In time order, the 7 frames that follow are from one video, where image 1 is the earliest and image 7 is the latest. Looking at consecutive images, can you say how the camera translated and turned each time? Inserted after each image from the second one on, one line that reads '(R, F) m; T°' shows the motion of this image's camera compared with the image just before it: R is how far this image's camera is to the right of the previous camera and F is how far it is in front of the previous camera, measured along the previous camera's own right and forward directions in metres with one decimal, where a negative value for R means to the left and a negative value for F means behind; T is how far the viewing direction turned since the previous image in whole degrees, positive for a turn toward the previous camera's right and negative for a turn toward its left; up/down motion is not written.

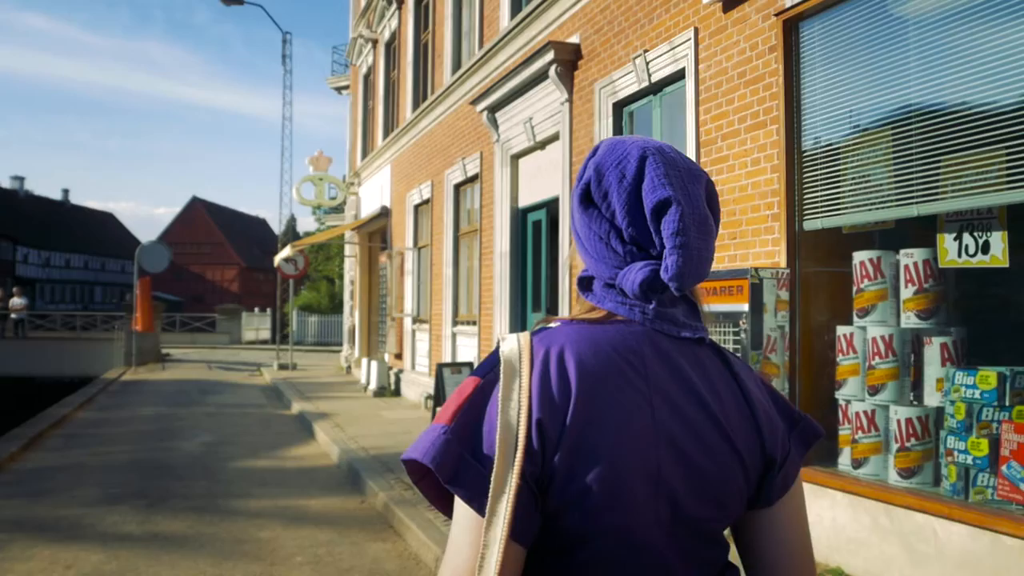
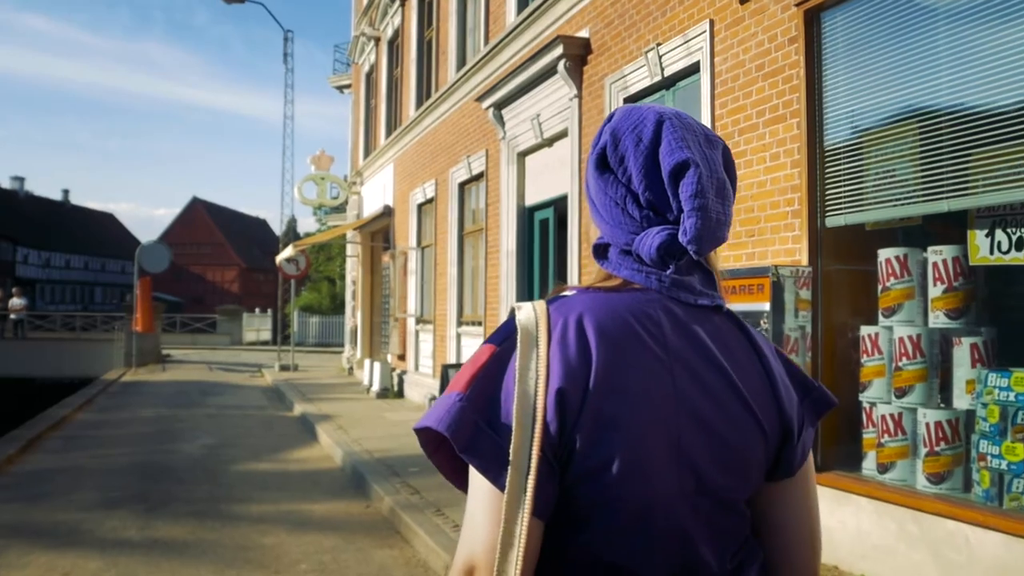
(-0.1, +0.2) m; 0°
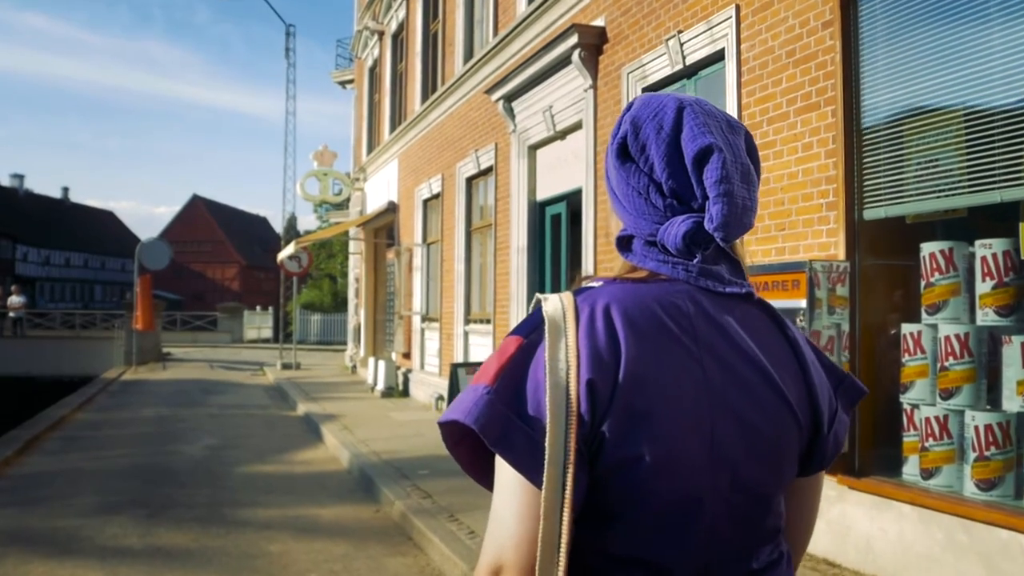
(-0.1, +0.3) m; 0°
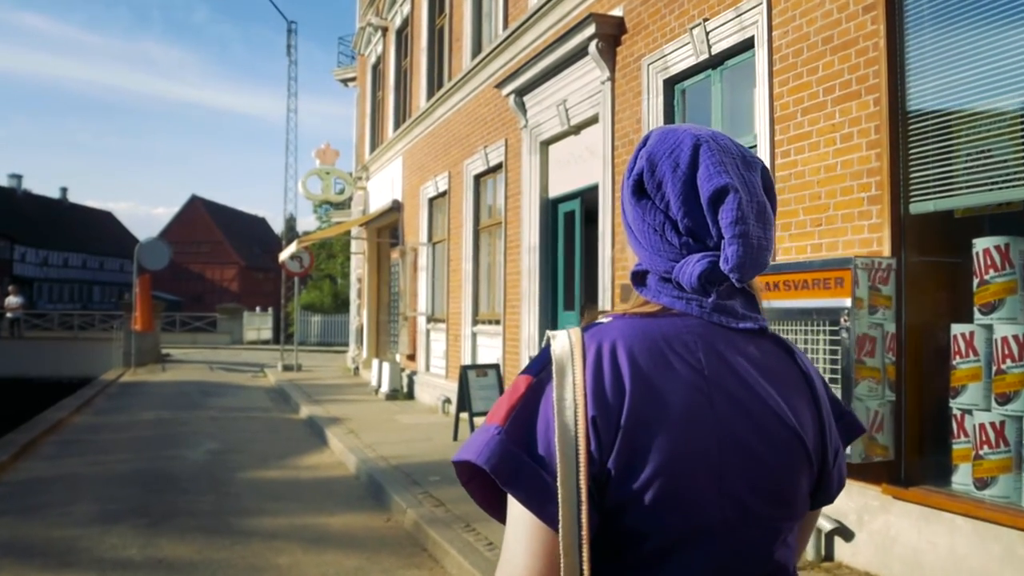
(-0.1, +0.3) m; 0°
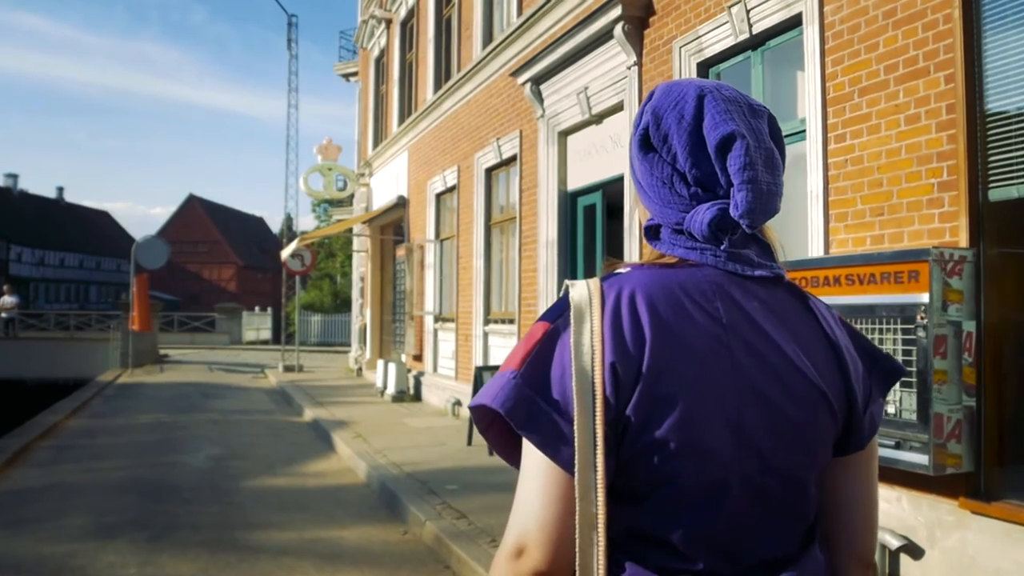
(-0.2, +0.5) m; 0°
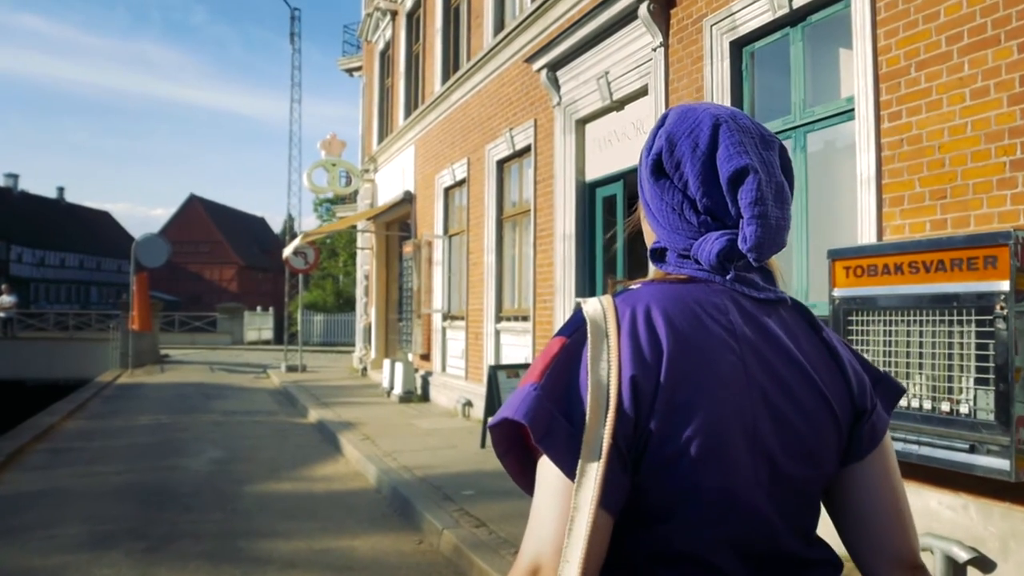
(-0.1, +0.4) m; 0°
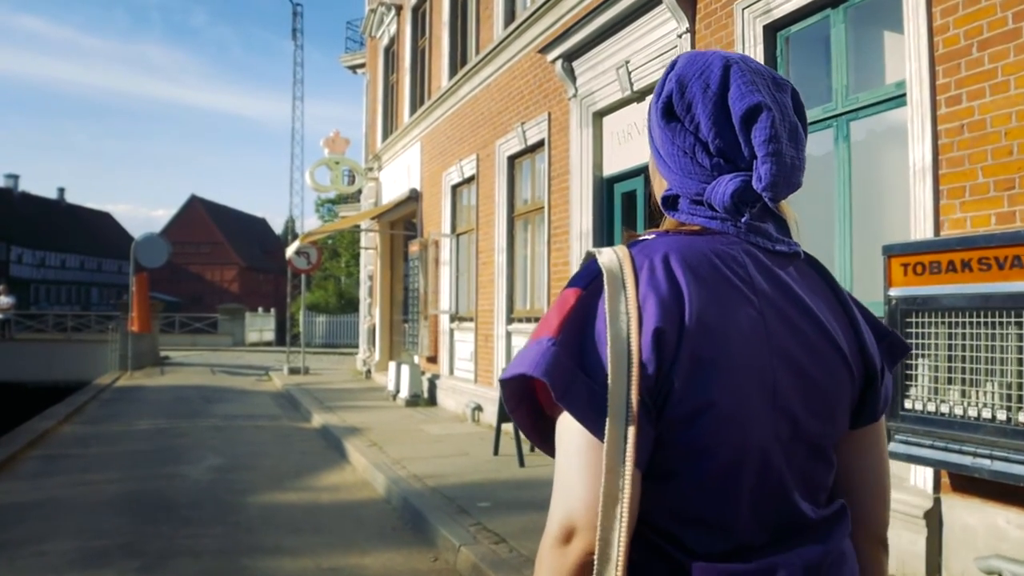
(-0.1, +0.4) m; 0°
